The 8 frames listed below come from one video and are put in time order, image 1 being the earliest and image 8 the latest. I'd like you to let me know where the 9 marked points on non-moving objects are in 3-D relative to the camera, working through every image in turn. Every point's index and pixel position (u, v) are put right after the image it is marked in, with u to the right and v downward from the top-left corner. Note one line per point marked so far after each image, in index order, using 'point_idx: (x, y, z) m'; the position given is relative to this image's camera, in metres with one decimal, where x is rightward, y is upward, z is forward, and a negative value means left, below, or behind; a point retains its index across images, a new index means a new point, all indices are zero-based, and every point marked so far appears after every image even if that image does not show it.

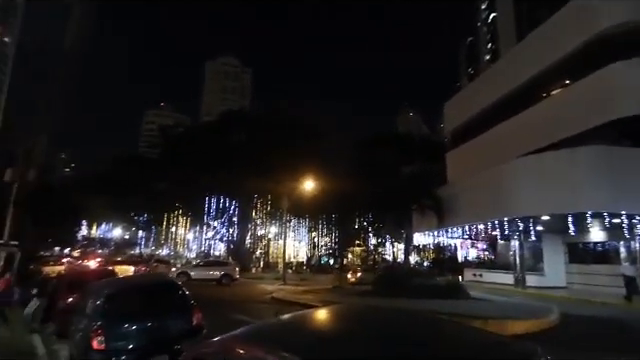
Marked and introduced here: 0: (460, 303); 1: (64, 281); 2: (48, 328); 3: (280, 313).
0: (+7.1, -5.8, +20.1) m
1: (-7.8, -3.1, +13.2) m
2: (-8.8, -4.8, +13.9) m
3: (-1.5, -5.7, +18.1) m
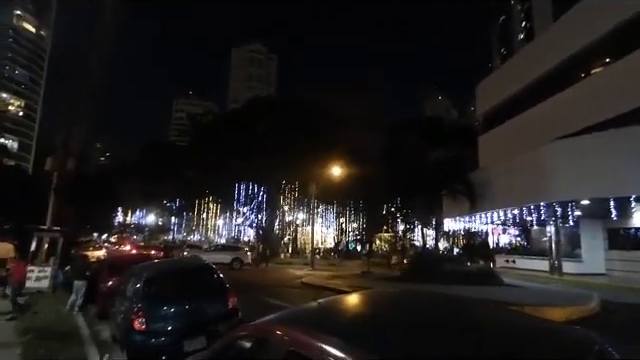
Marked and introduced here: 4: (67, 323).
0: (+8.5, -5.1, +19.7) m
1: (-6.9, -2.8, +13.7) m
2: (-7.8, -4.4, +14.5) m
3: (-0.2, -5.1, +18.3) m
4: (-6.2, -3.5, +10.4) m
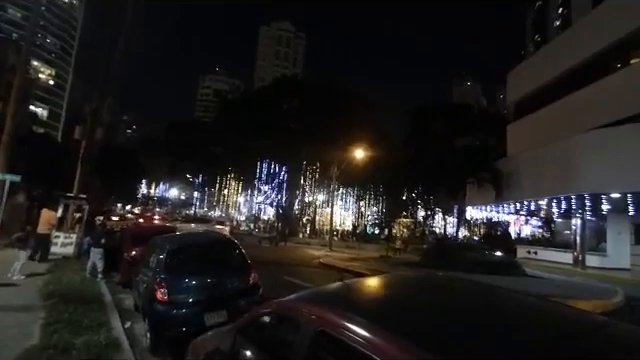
0: (+9.3, -4.6, +19.3) m
1: (-6.2, -1.8, +14.0) m
2: (-7.2, -3.4, +14.9) m
3: (+0.6, -4.3, +18.3) m
4: (-5.7, -2.7, +10.6) m
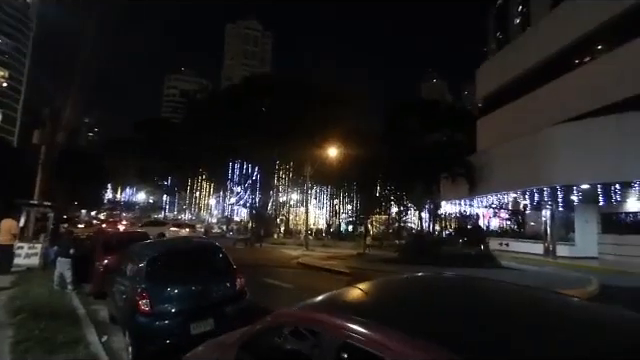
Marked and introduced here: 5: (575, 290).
0: (+8.3, -4.3, +19.7) m
1: (-6.9, -2.0, +13.3) m
2: (-7.8, -3.6, +14.1) m
3: (-0.3, -4.2, +18.1) m
4: (-6.1, -2.9, +10.0) m
5: (+8.6, -3.7, +14.3) m
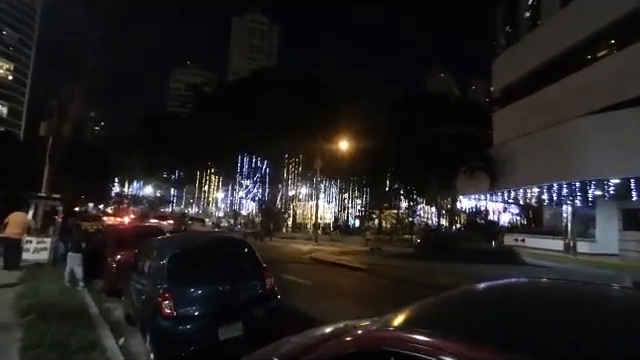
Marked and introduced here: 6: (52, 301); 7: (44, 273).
0: (+8.9, -4.0, +19.1) m
1: (-6.3, -1.7, +12.9) m
2: (-7.2, -3.3, +13.7) m
3: (+0.3, -4.0, +17.6) m
4: (-5.6, -2.7, +9.5) m
5: (+9.2, -3.5, +13.7) m
6: (-5.8, -2.6, +9.2) m
7: (-9.4, -3.2, +14.5) m
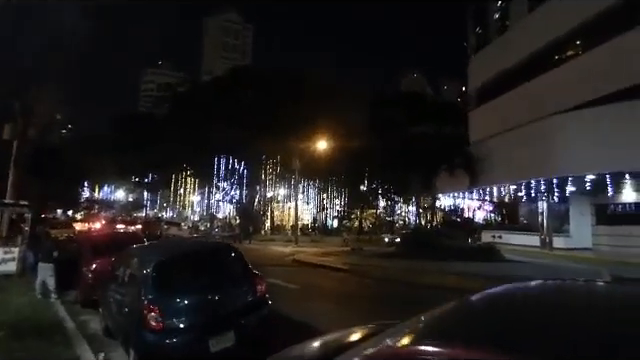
0: (+8.1, -3.9, +19.4) m
1: (-6.8, -1.9, +12.2) m
2: (-7.7, -3.5, +13.0) m
3: (-0.4, -4.0, +17.4) m
4: (-5.8, -2.8, +9.0) m
5: (+8.6, -3.3, +14.0) m
6: (-6.0, -2.7, +8.6) m
7: (-9.9, -3.4, +13.7) m
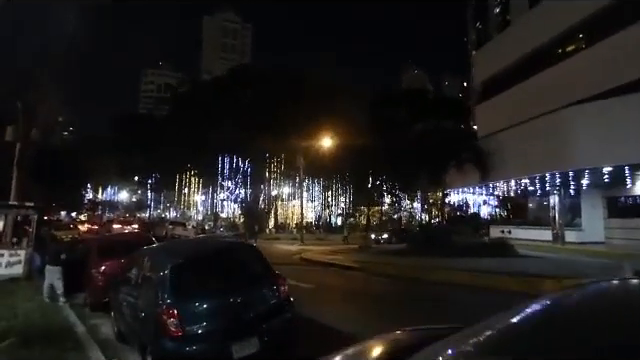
0: (+8.5, -3.6, +19.0) m
1: (-6.4, -1.9, +12.0) m
2: (-7.4, -3.5, +12.8) m
3: (0.0, -3.9, +17.1) m
4: (-5.5, -2.8, +8.7) m
5: (+9.0, -3.1, +13.6) m
6: (-5.7, -2.7, +8.4) m
7: (-9.5, -3.4, +13.5) m
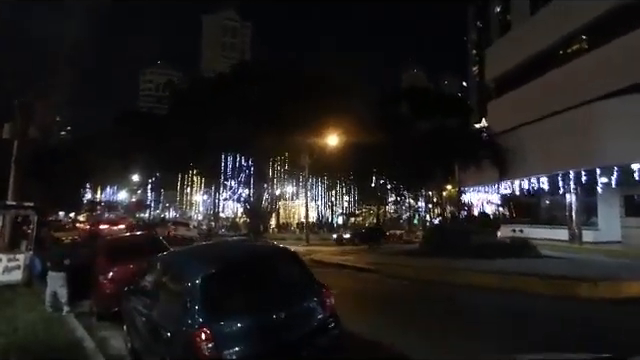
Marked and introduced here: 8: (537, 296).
0: (+9.0, -3.5, +18.4) m
1: (-5.9, -1.8, +11.2) m
2: (-6.9, -3.5, +12.0) m
3: (+0.5, -3.8, +16.3) m
4: (-5.0, -2.7, +8.0) m
5: (+9.5, -3.0, +13.0) m
6: (-5.1, -2.7, +7.6) m
7: (-9.0, -3.4, +12.7) m
8: (+7.2, -3.9, +14.3) m
